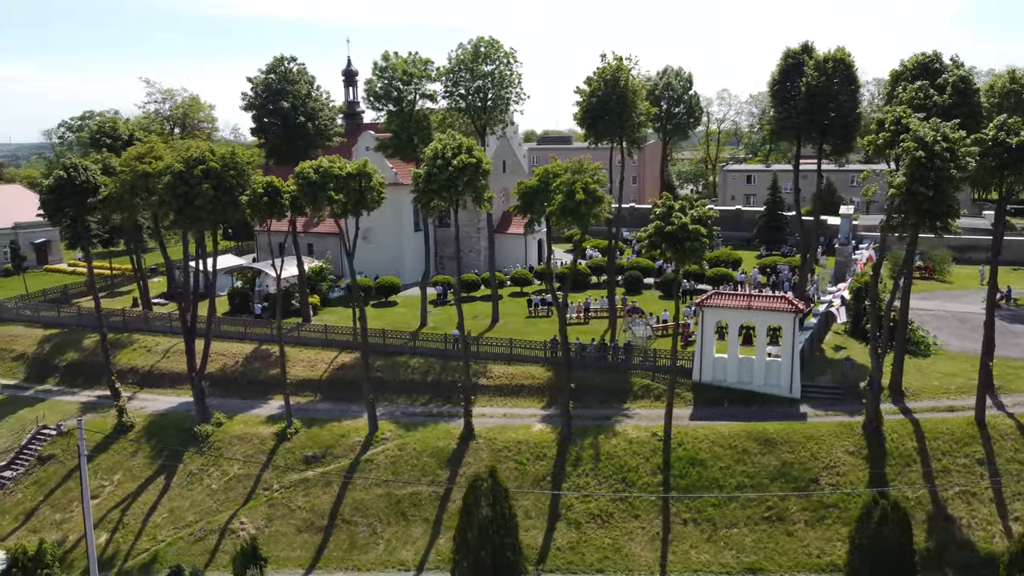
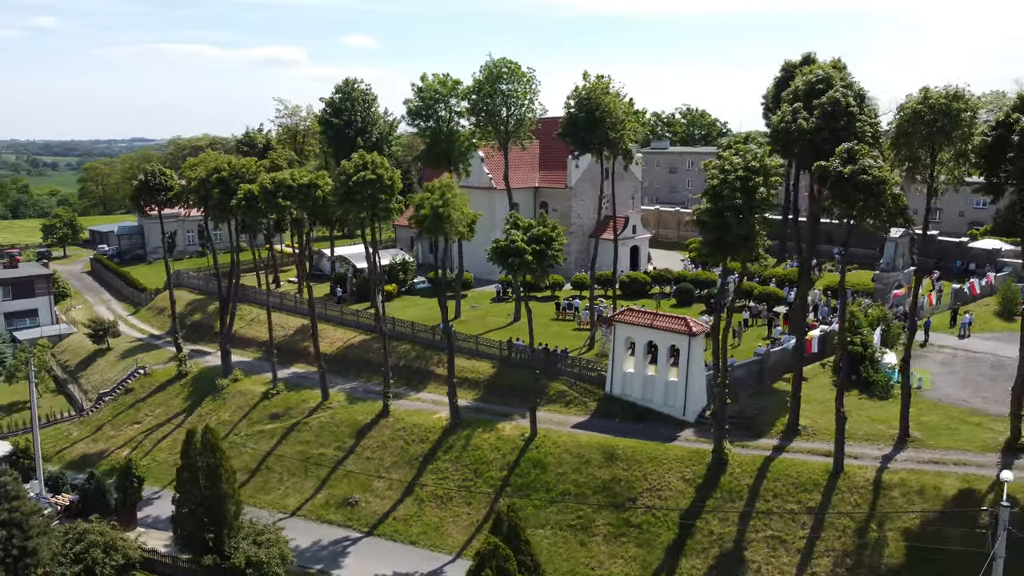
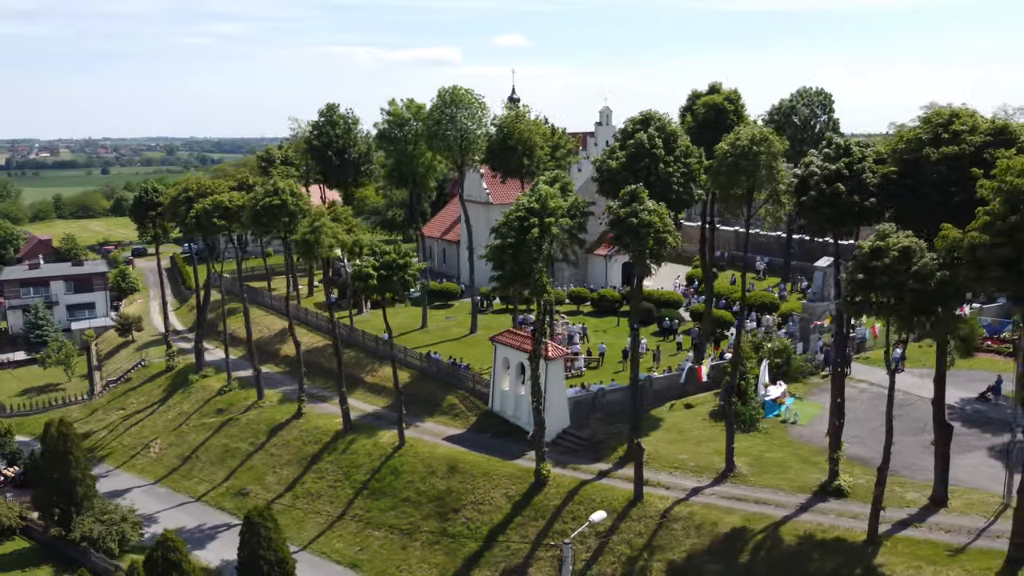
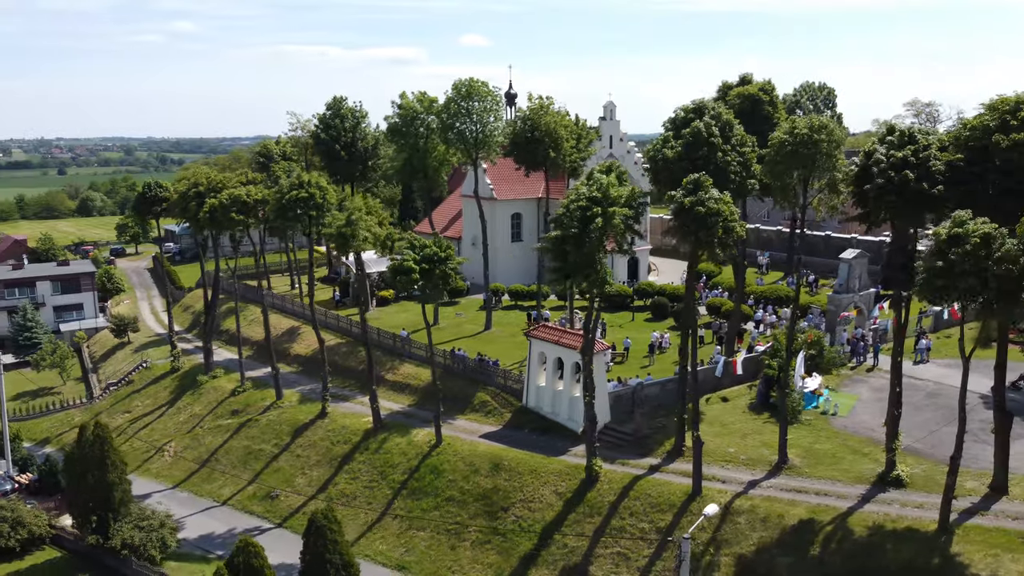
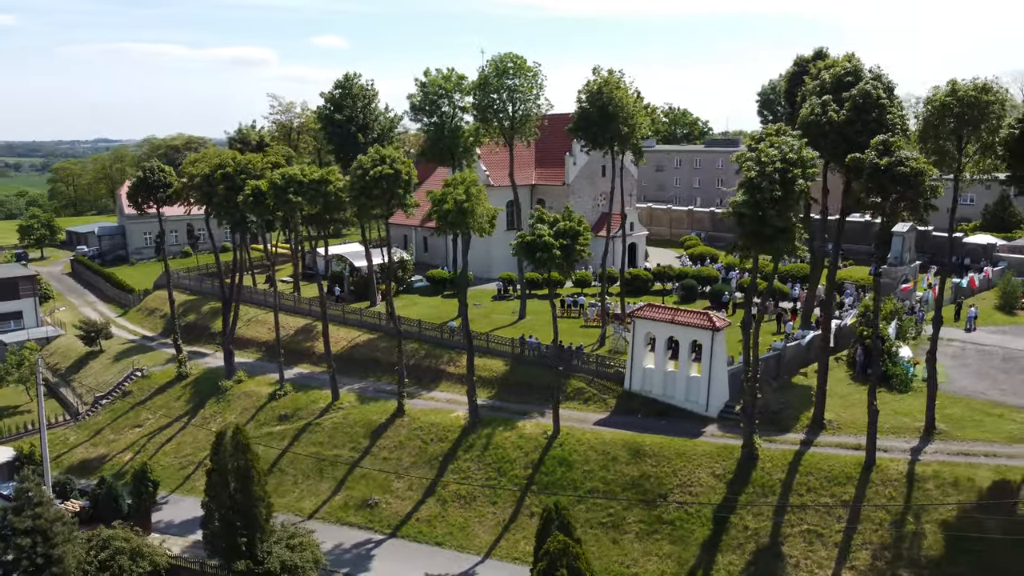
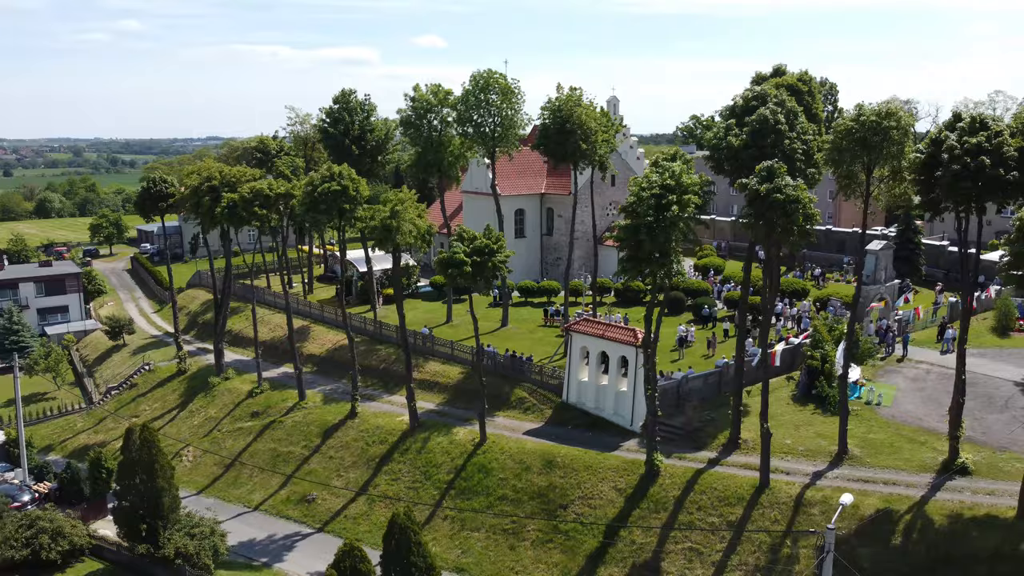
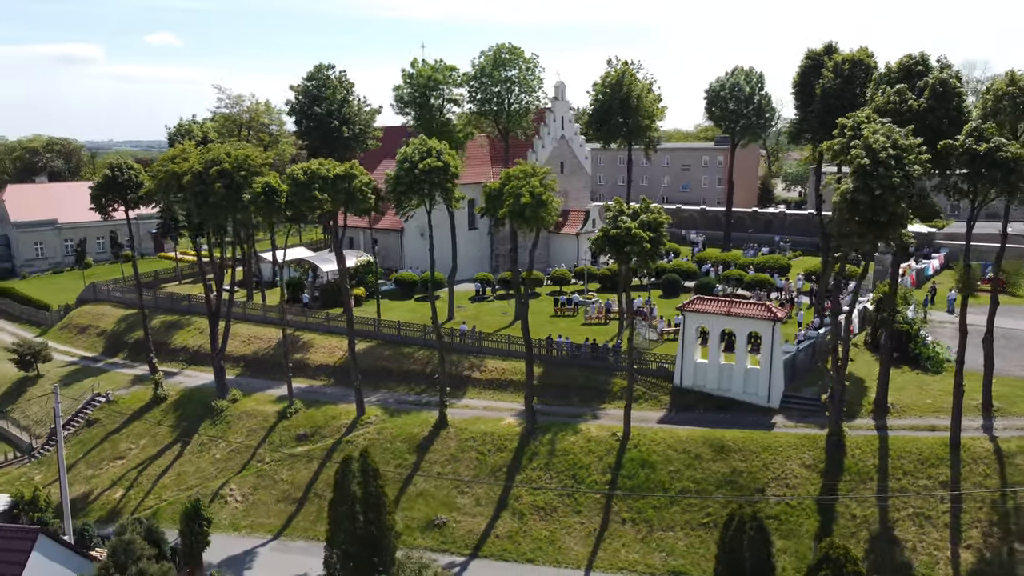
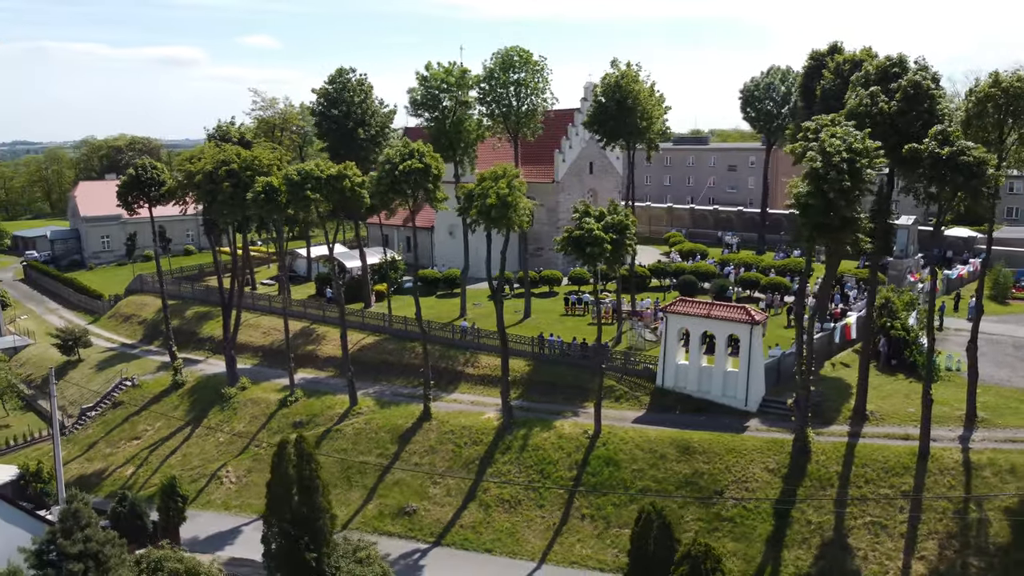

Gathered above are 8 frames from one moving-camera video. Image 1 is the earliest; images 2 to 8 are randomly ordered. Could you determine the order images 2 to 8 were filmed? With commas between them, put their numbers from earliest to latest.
7, 8, 5, 2, 6, 4, 3
